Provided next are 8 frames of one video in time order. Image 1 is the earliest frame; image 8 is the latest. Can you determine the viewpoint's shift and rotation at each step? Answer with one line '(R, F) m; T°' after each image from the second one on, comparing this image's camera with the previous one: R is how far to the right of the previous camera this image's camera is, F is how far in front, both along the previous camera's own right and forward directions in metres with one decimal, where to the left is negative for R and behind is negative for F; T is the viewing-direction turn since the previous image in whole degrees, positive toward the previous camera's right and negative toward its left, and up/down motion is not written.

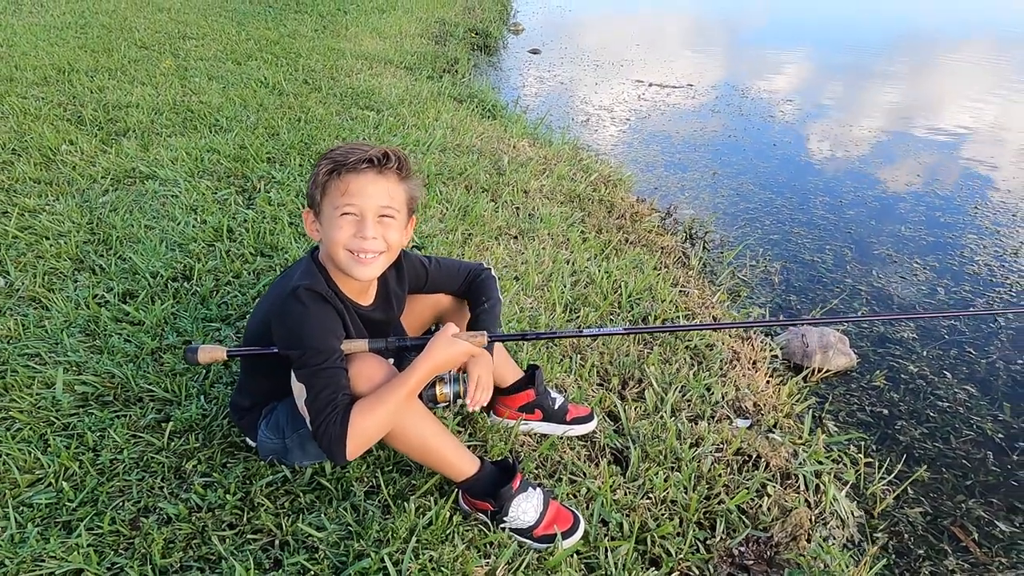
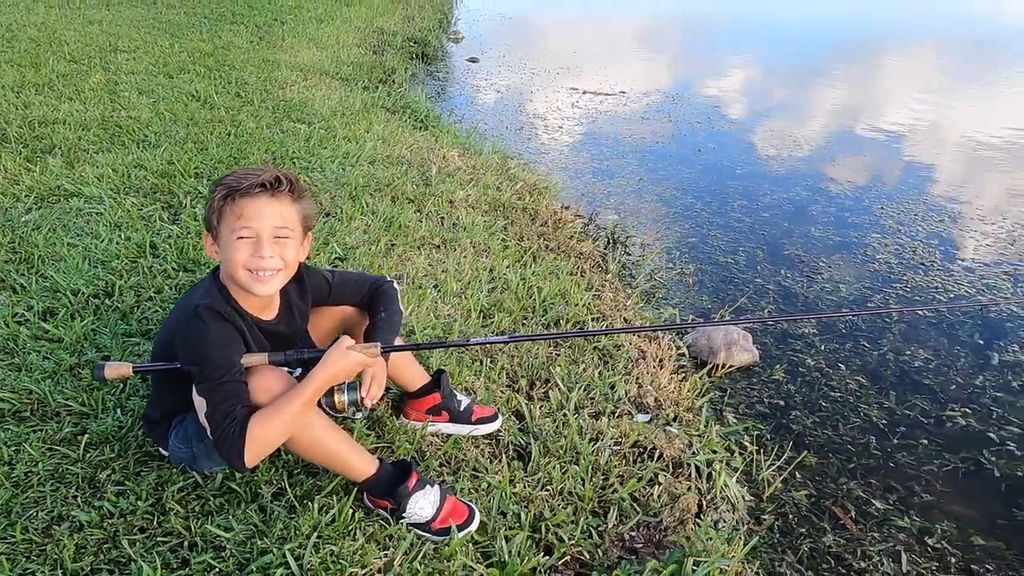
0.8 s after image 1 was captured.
(+0.2, -0.1) m; +3°
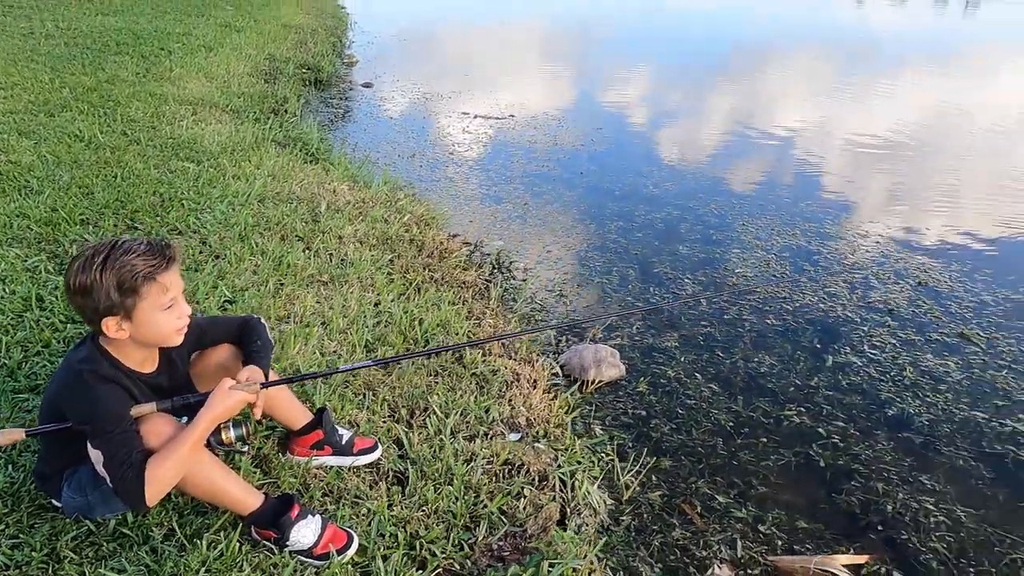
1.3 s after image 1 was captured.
(+0.1, -0.3) m; +6°
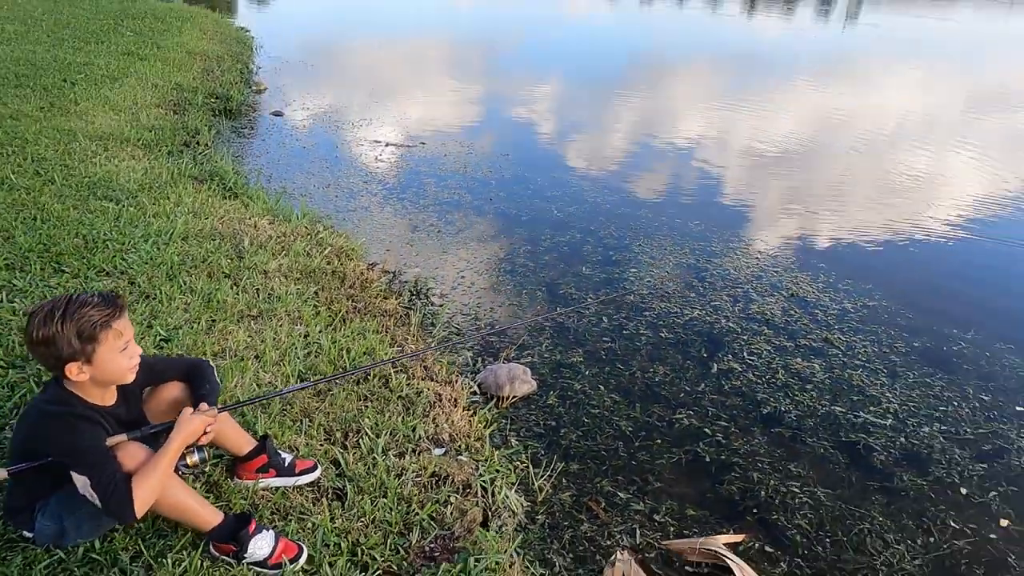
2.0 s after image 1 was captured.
(0.0, -0.4) m; +6°
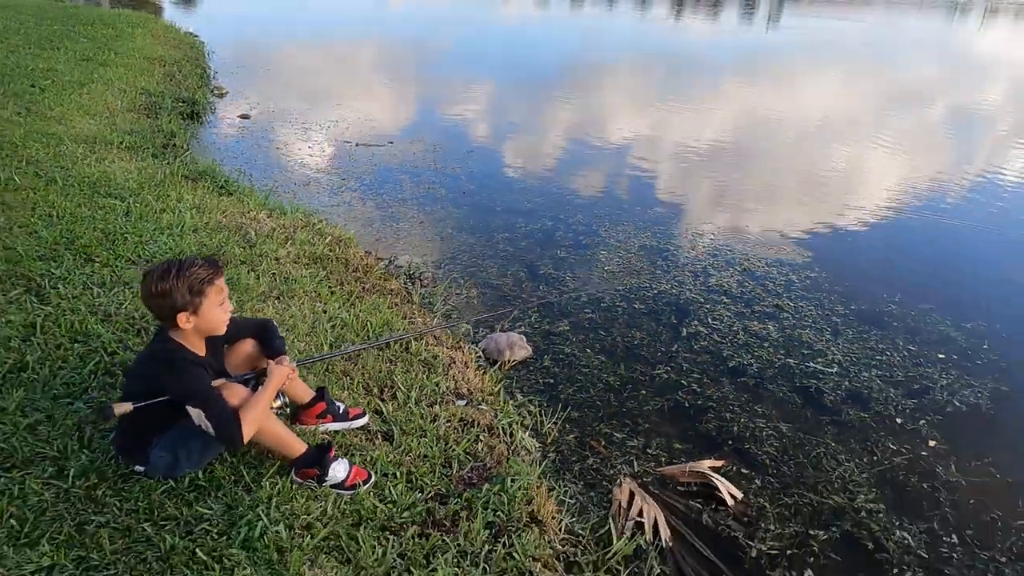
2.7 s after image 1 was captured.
(-0.3, -0.5) m; +4°
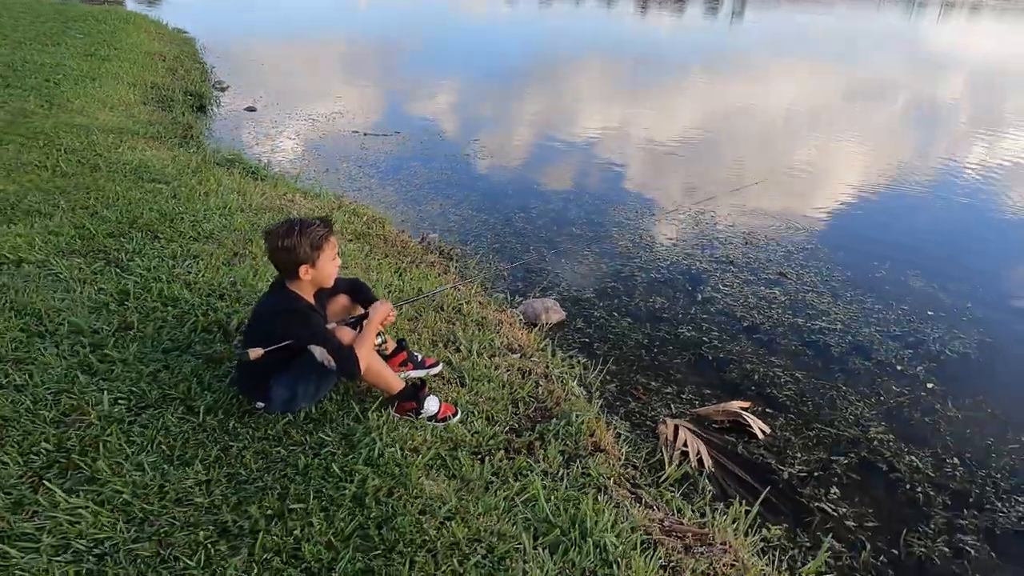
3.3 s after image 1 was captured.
(-0.4, -0.4) m; +2°
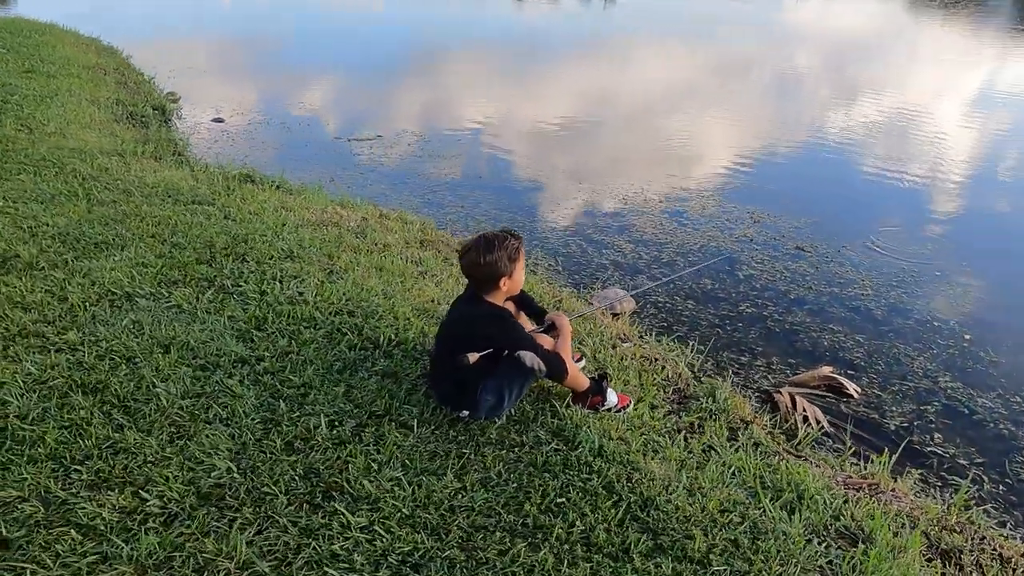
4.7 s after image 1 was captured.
(-1.2, -0.1) m; +8°
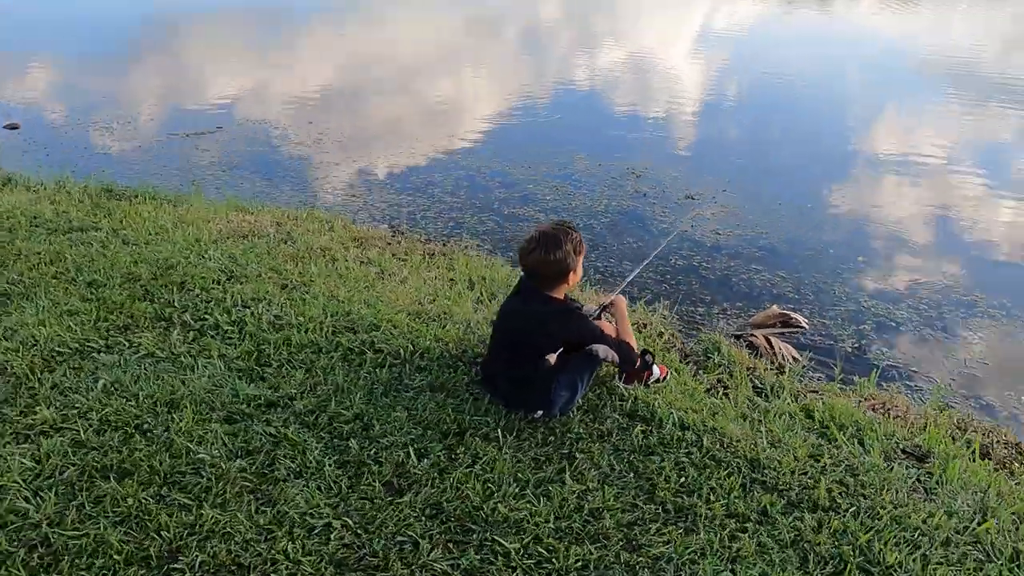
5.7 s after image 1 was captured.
(-1.1, +0.2) m; +16°
